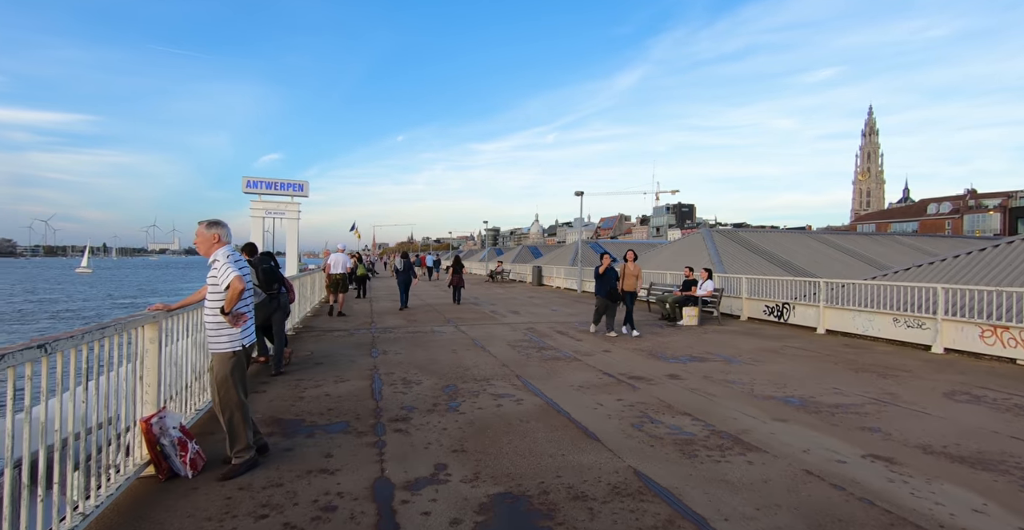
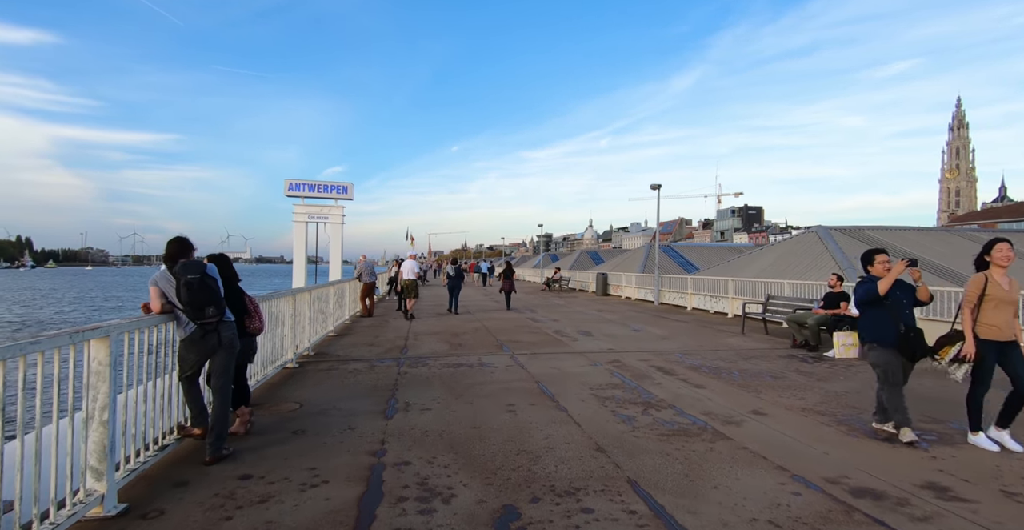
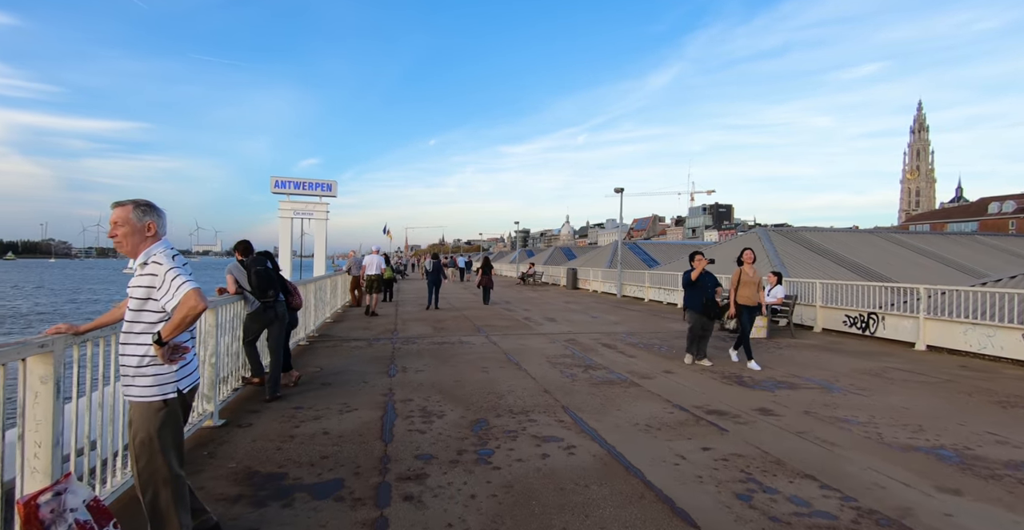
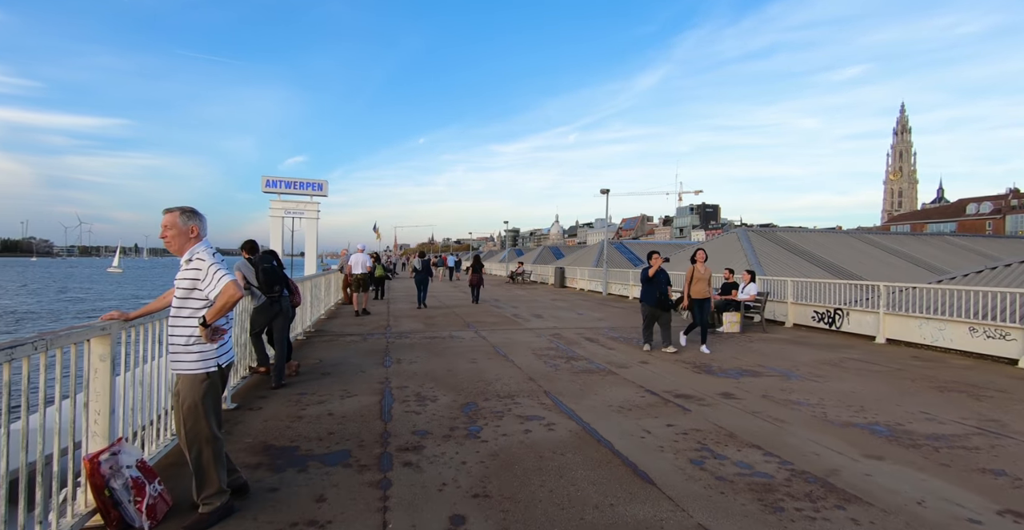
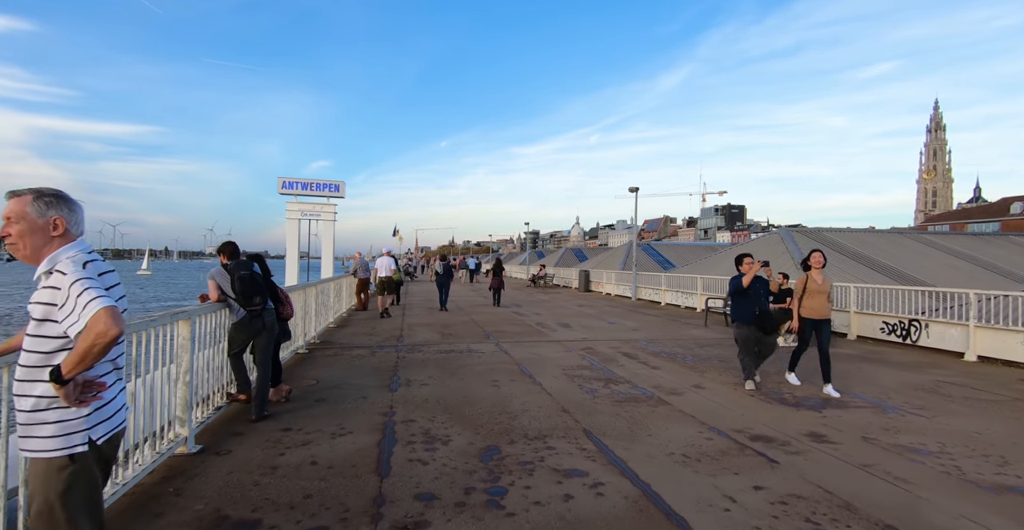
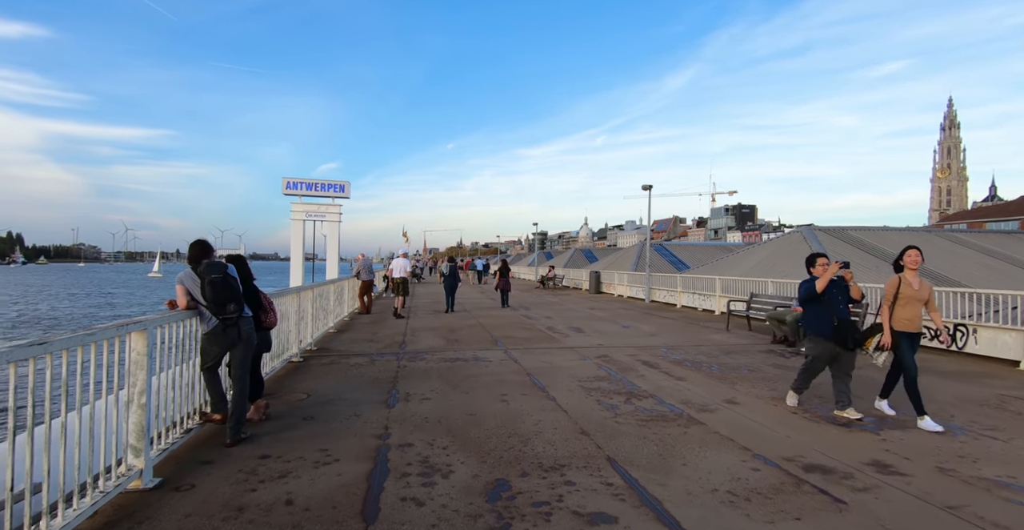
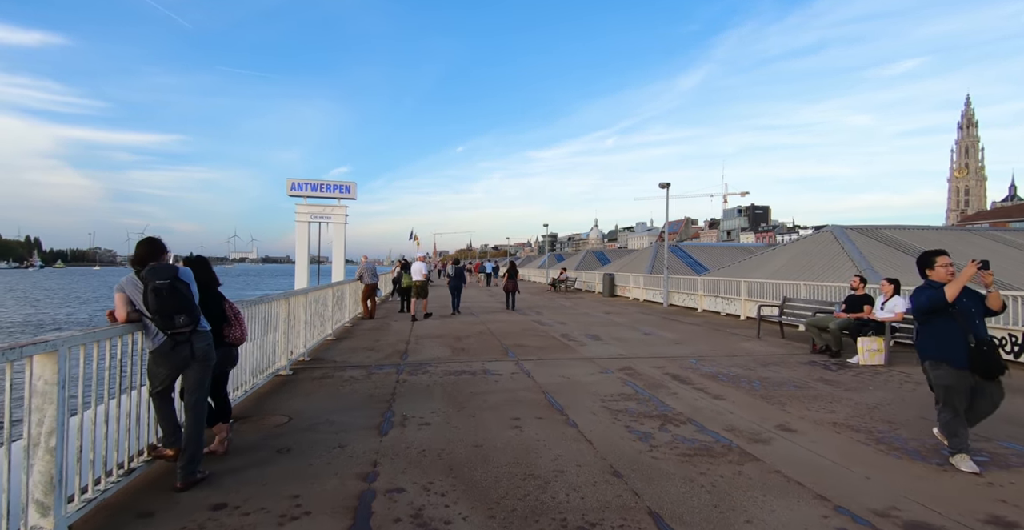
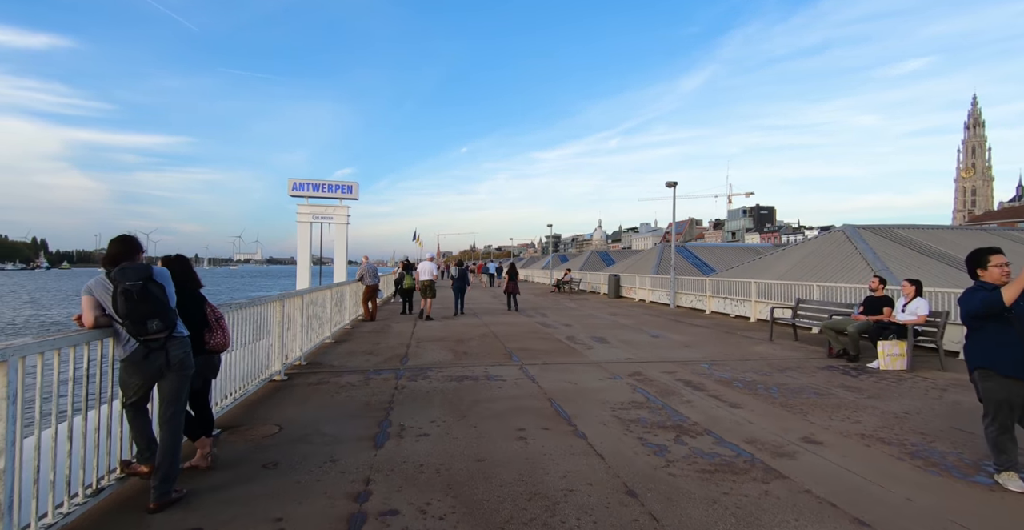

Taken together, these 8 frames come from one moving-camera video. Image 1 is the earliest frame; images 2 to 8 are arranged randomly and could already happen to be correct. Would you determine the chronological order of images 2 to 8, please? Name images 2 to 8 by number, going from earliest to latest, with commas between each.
4, 3, 5, 6, 2, 7, 8
